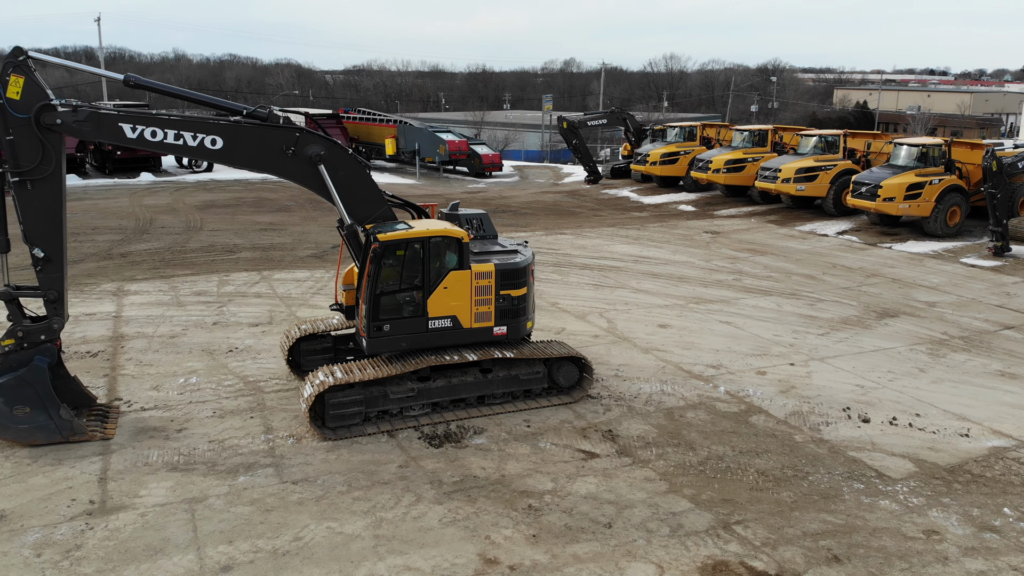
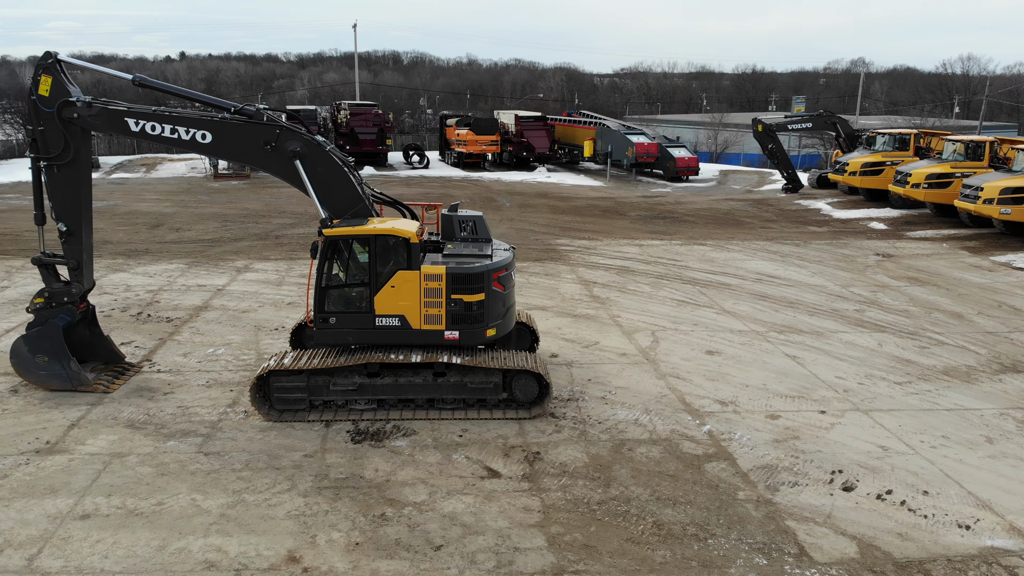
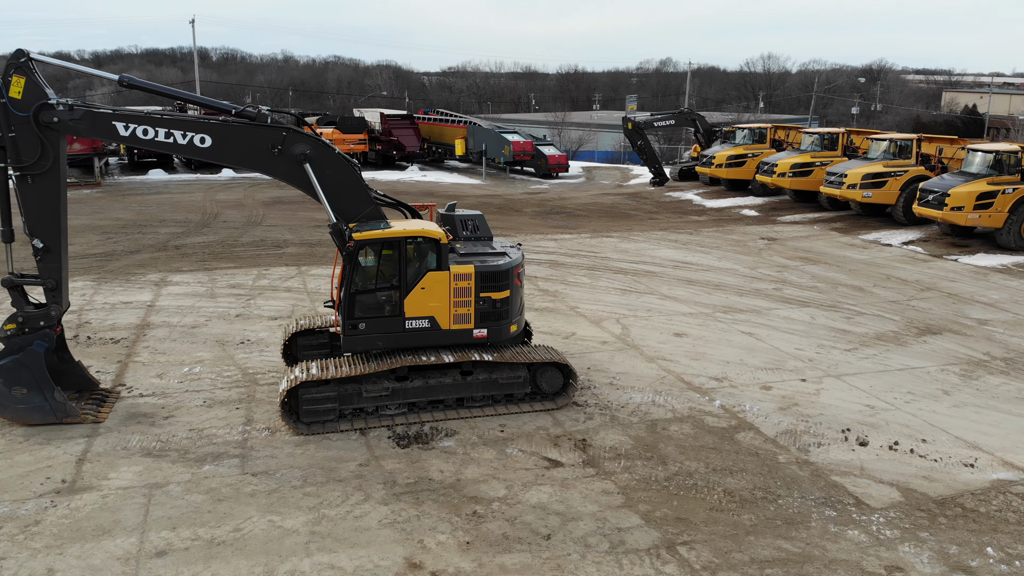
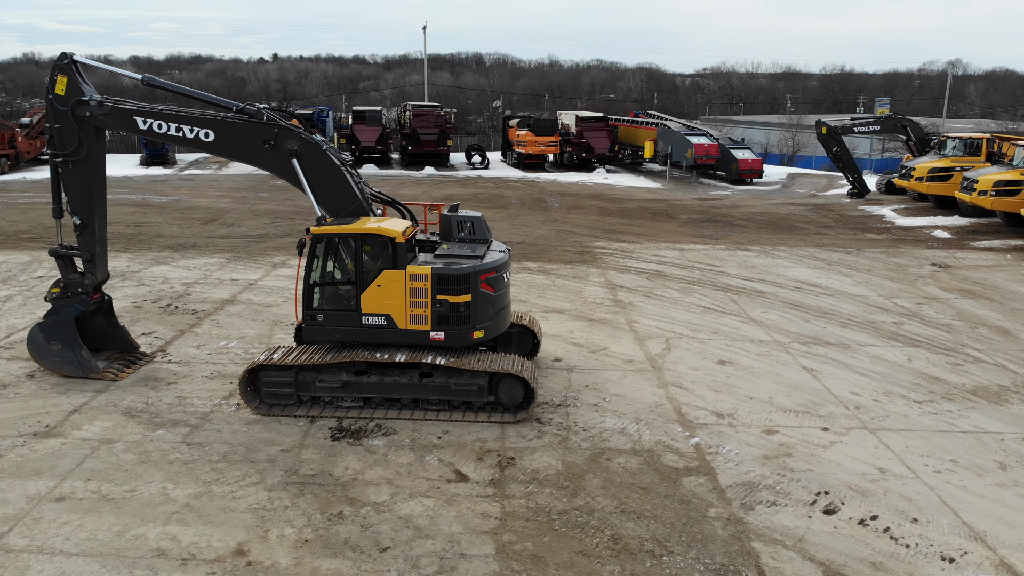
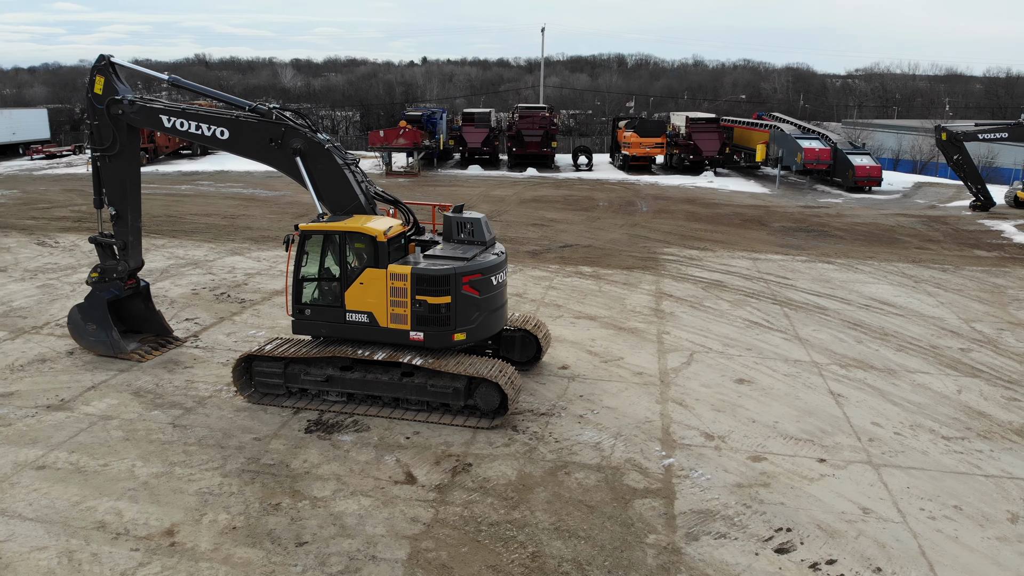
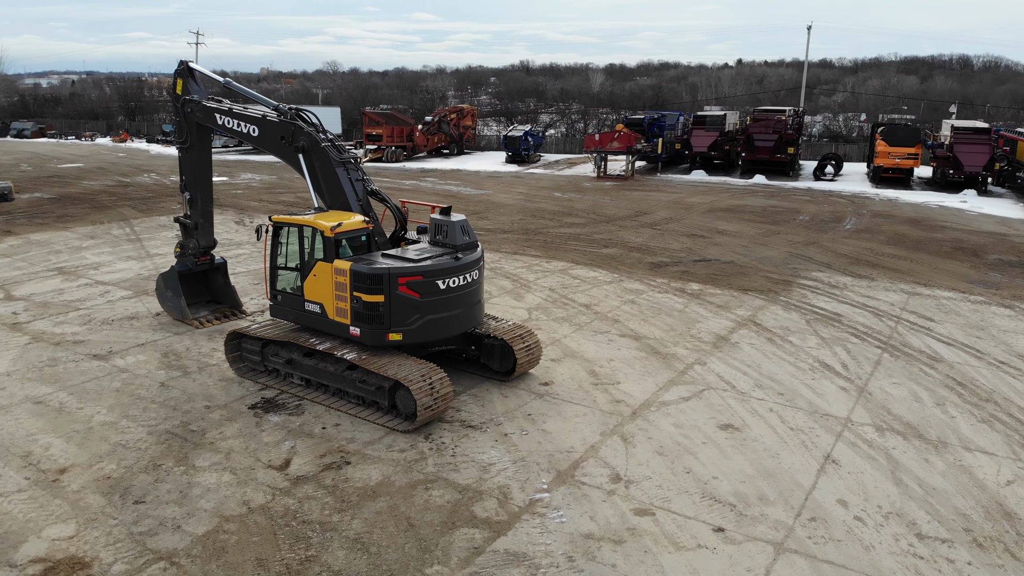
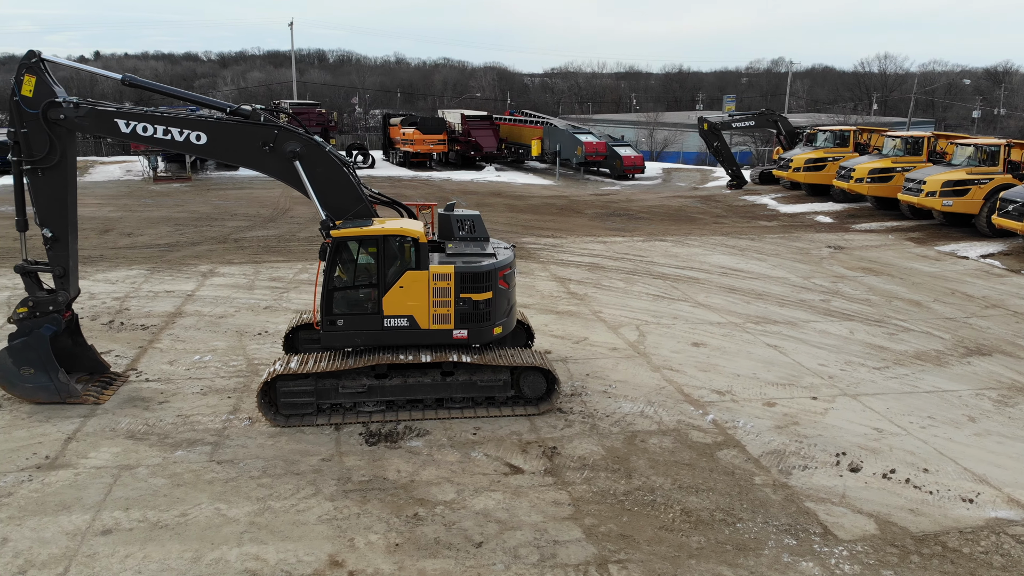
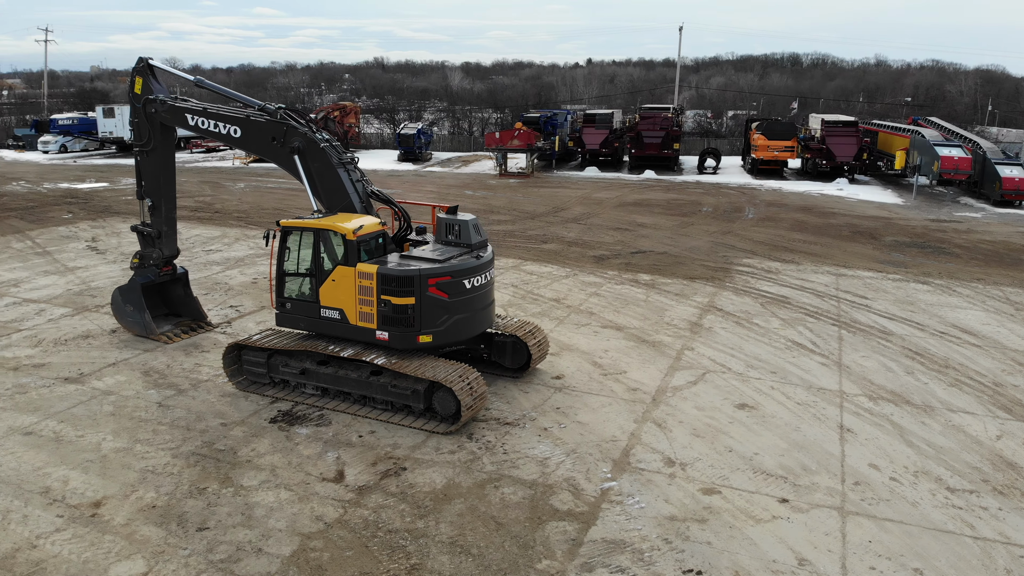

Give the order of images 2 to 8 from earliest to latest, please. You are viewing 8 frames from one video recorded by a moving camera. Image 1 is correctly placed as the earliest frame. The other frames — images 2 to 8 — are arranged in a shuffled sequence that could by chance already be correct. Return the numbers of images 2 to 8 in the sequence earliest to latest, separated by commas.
3, 7, 2, 4, 5, 8, 6
